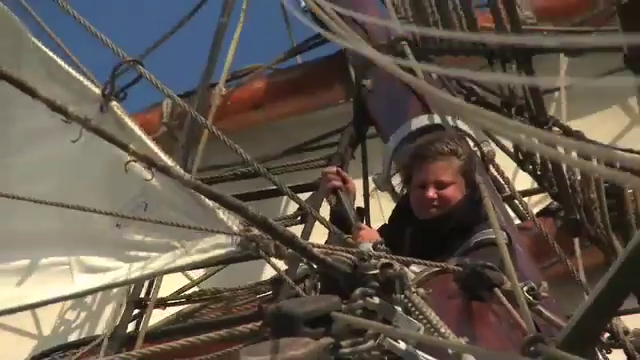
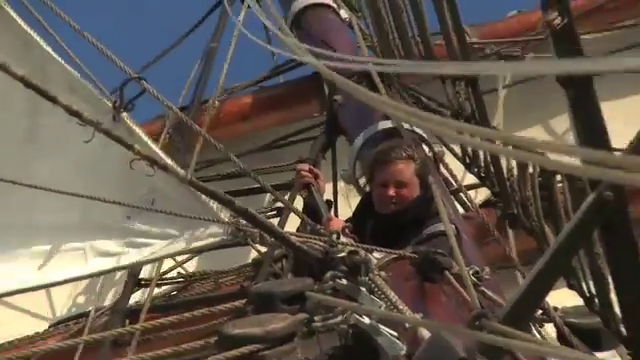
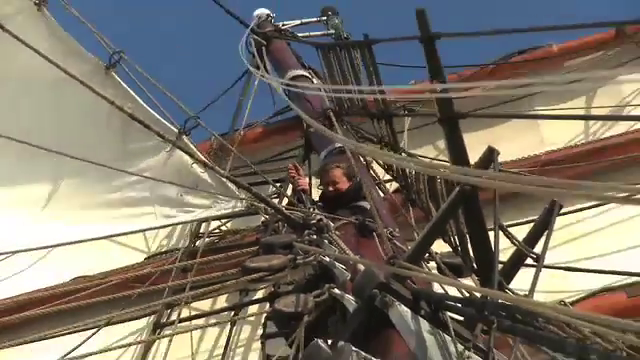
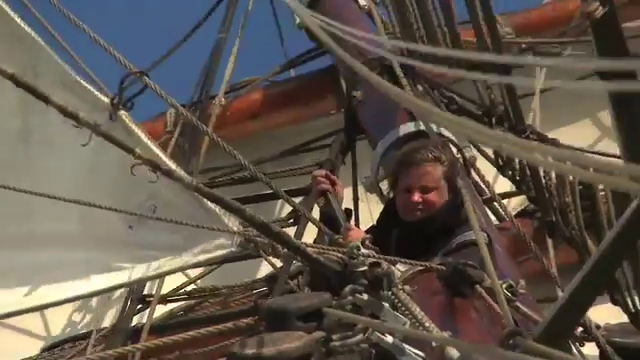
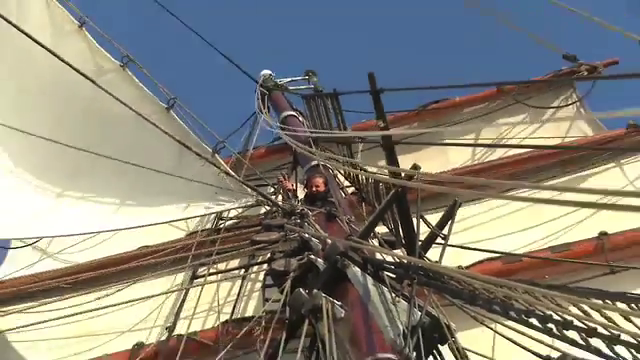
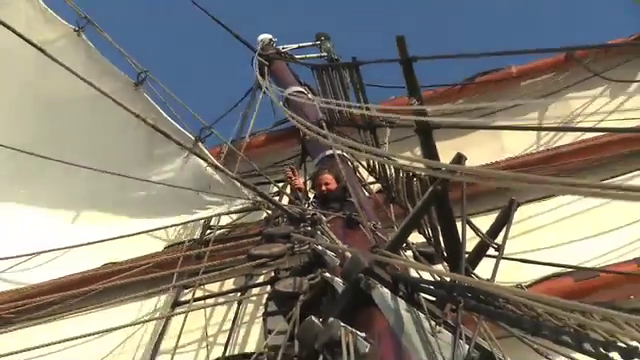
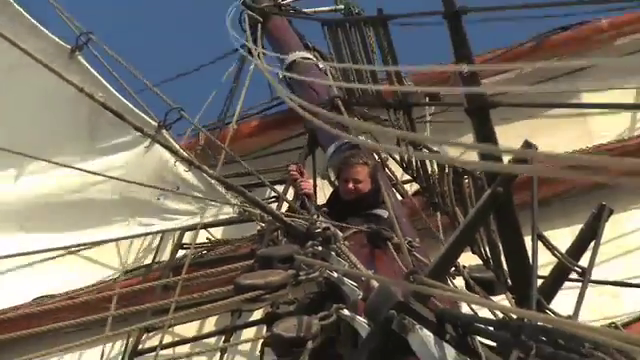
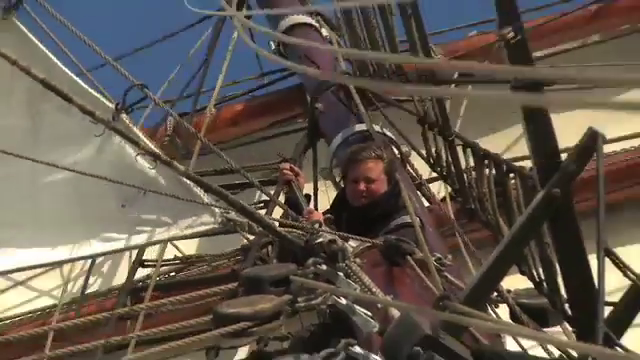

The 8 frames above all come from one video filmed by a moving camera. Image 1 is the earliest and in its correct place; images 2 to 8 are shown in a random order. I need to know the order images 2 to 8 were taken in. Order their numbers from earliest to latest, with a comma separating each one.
4, 2, 8, 7, 3, 6, 5
